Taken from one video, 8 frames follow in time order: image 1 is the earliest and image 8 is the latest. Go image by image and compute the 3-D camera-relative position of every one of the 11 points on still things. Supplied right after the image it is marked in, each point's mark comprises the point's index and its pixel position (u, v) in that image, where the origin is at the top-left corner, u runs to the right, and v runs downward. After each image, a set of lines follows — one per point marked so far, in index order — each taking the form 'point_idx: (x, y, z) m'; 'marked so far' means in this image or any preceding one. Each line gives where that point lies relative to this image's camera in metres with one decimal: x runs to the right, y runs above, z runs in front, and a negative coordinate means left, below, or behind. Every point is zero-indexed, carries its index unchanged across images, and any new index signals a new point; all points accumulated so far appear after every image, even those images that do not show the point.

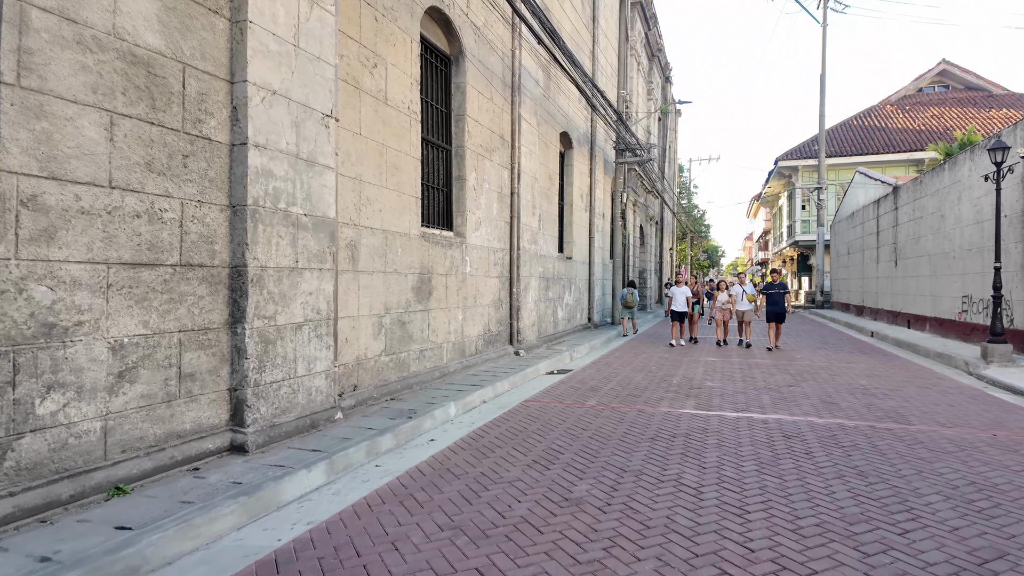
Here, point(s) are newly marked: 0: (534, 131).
0: (+0.5, +3.2, +12.5) m
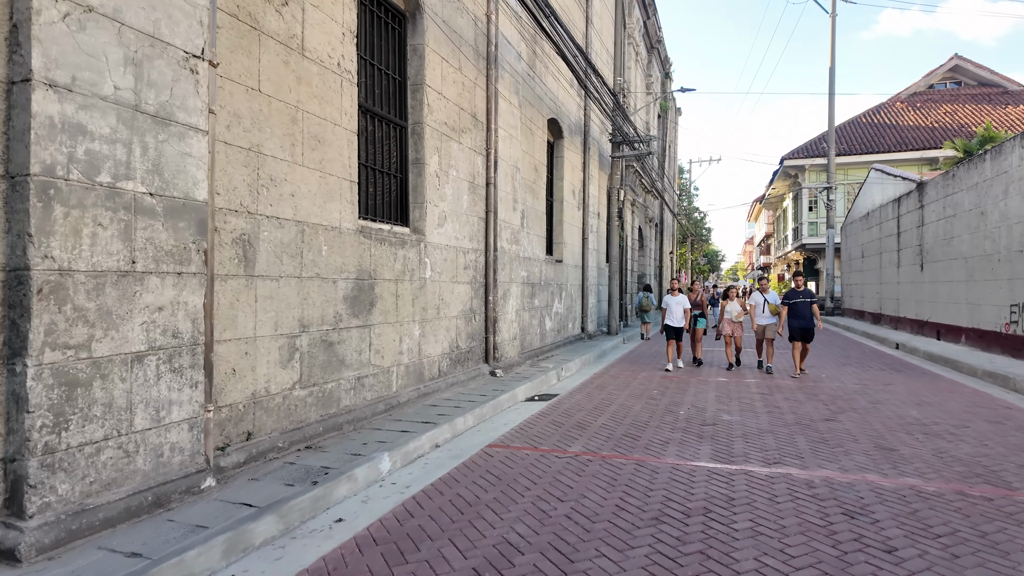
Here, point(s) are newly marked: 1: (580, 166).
0: (+0.1, +3.0, +10.7) m
1: (+1.8, +3.1, +15.9) m
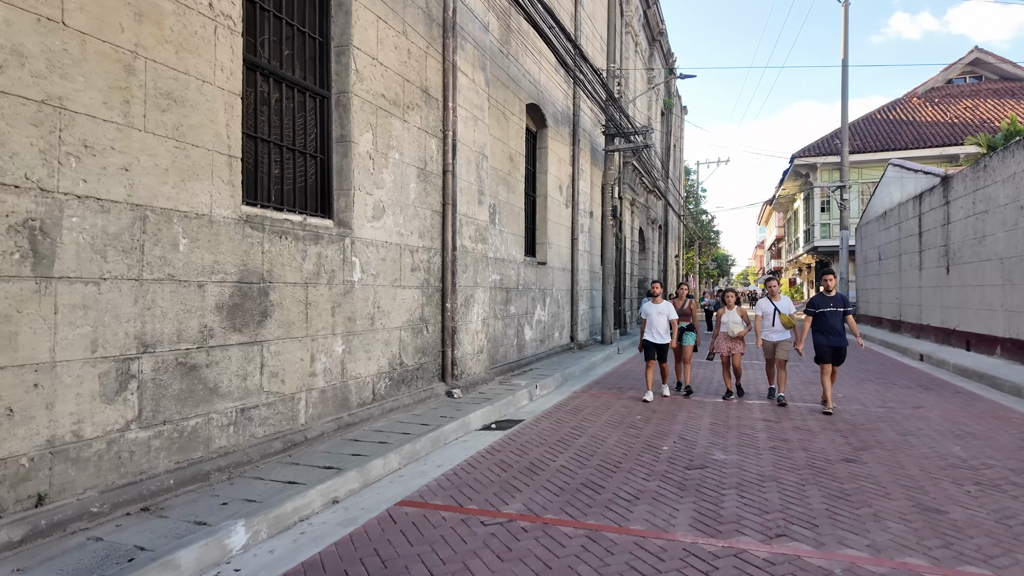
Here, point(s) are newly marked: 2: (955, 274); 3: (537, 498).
0: (-0.4, +2.9, +9.3) m
1: (+1.3, +3.0, +14.5) m
2: (+10.4, +0.3, +14.5) m
3: (+0.2, -1.6, +4.6) m
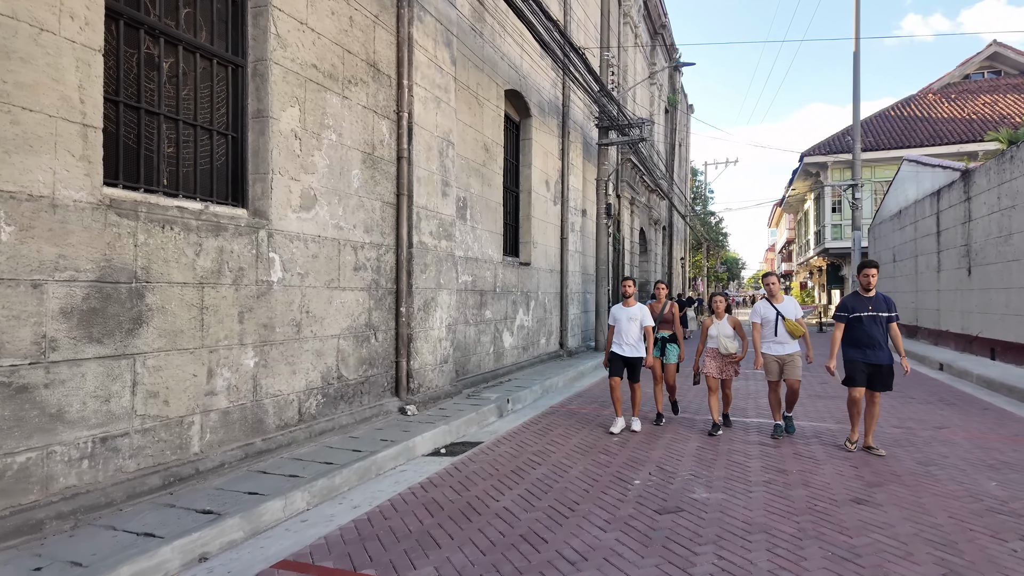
0: (-0.9, +2.9, +8.3) m
1: (+1.0, +3.0, +13.5) m
2: (+10.0, +0.3, +13.4) m
3: (-0.3, -1.6, +3.6) m
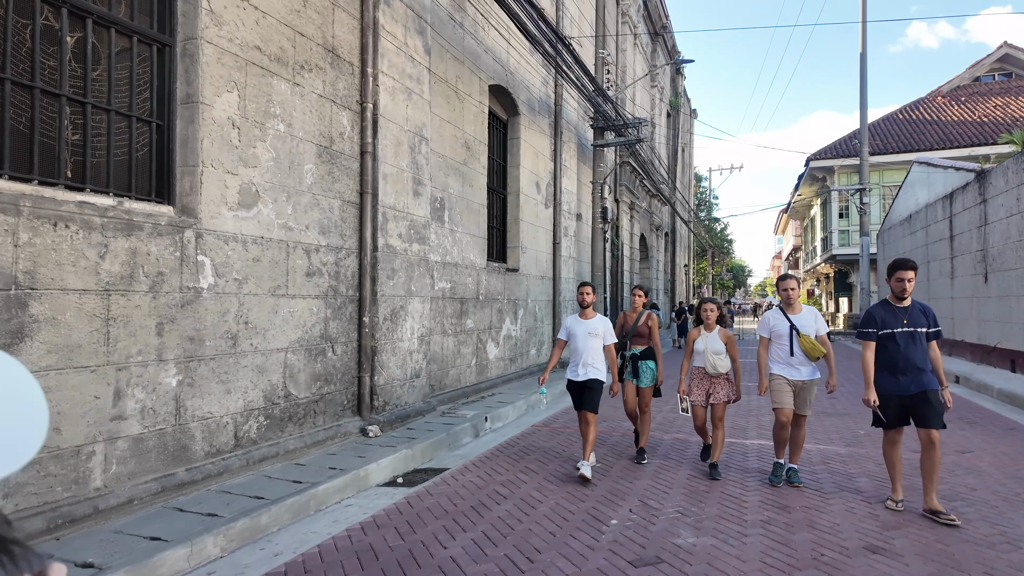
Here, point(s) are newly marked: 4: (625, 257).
0: (-1.1, +2.8, +7.7) m
1: (+0.8, +2.8, +12.8) m
2: (+9.8, +0.1, +12.6) m
3: (-0.6, -1.6, +2.9) m
4: (+3.5, +1.0, +19.1) m
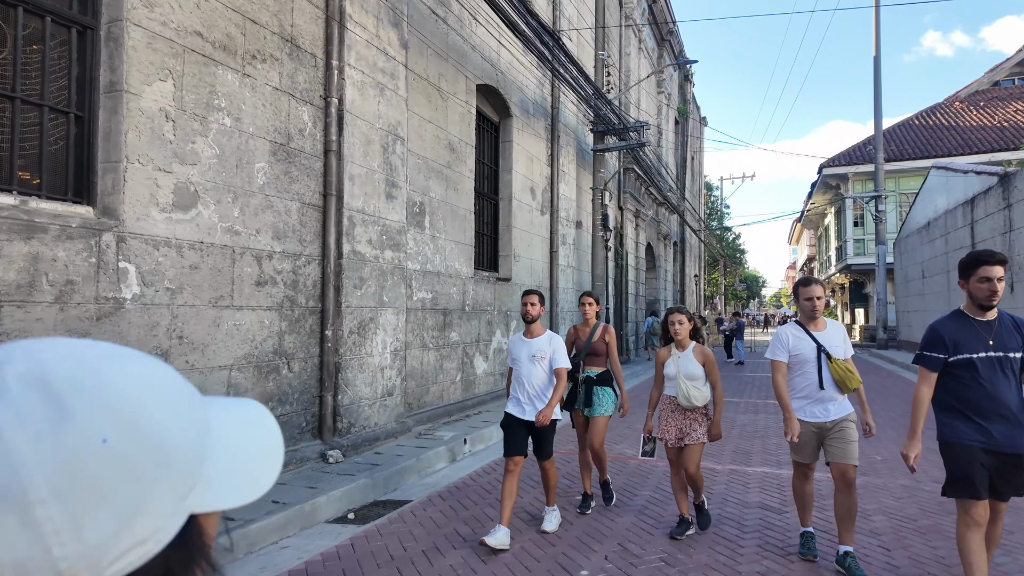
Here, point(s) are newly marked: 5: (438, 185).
0: (-1.3, +2.7, +7.2) m
1: (+0.7, +2.6, +12.3) m
2: (+9.7, -0.1, +11.8) m
3: (-0.9, -1.7, +2.3) m
4: (+3.5, +0.6, +18.4) m
5: (-1.0, +1.4, +8.3) m
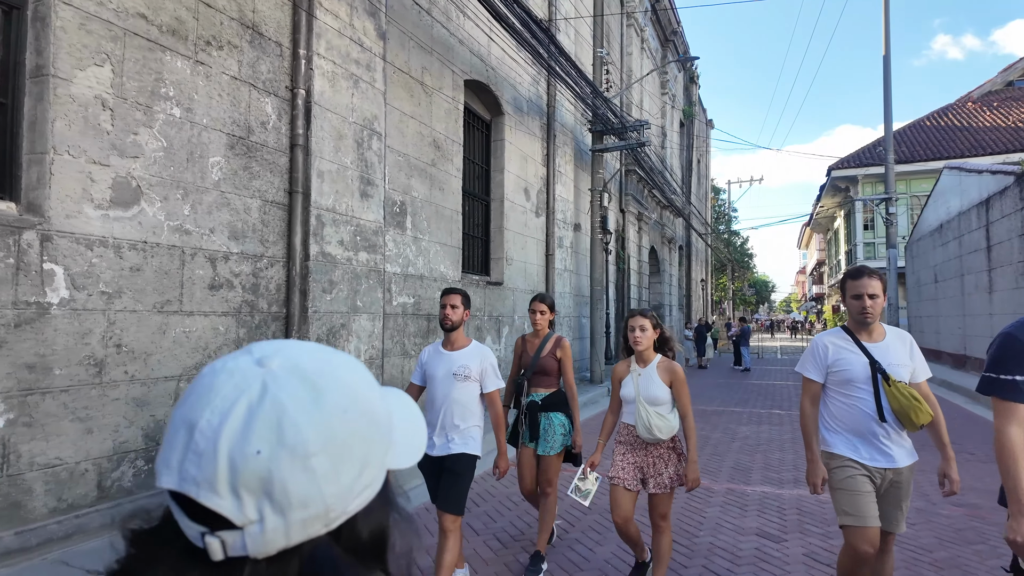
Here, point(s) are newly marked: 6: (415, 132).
0: (-1.5, +2.7, +6.8) m
1: (+0.6, +2.5, +11.9) m
2: (+9.6, -0.2, +11.2) m
3: (-1.2, -1.7, +1.9) m
4: (+3.5, +0.5, +17.9) m
5: (-1.2, +1.3, +7.9) m
6: (-1.2, +1.9, +7.8) m
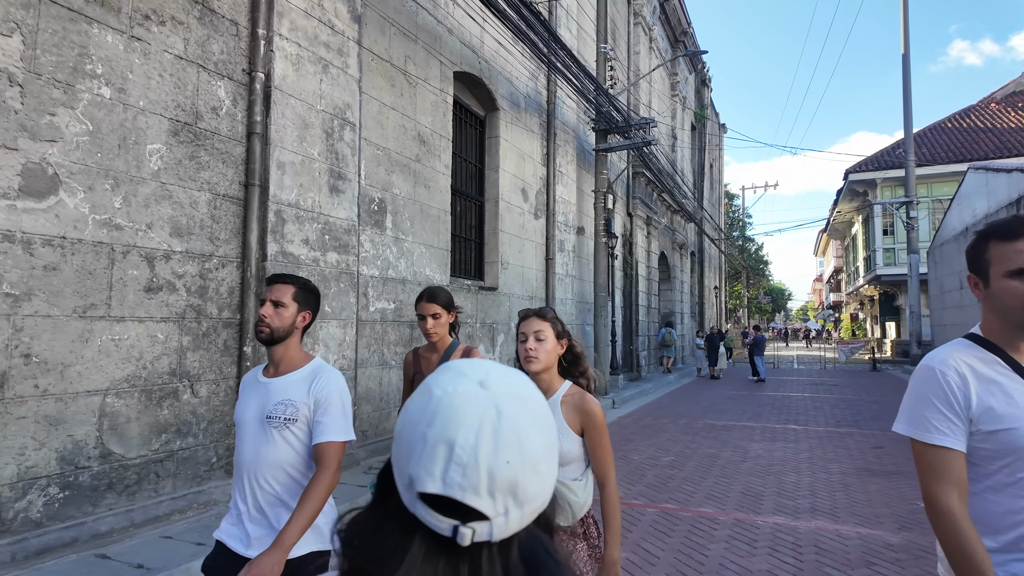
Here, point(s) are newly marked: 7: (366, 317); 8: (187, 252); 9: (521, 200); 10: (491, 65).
0: (-1.7, +2.6, +6.2) m
1: (+0.5, +2.4, +11.3) m
2: (+9.5, -0.3, +10.4) m
3: (-1.4, -1.6, +1.3) m
4: (+3.6, +0.3, +17.3) m
5: (-1.3, +1.3, +7.3) m
6: (-1.3, +1.9, +7.2) m
7: (-1.6, -0.3, +6.6) m
8: (-2.5, +0.3, +4.7) m
9: (+0.1, +1.5, +10.4) m
10: (-0.3, +3.4, +9.5) m
